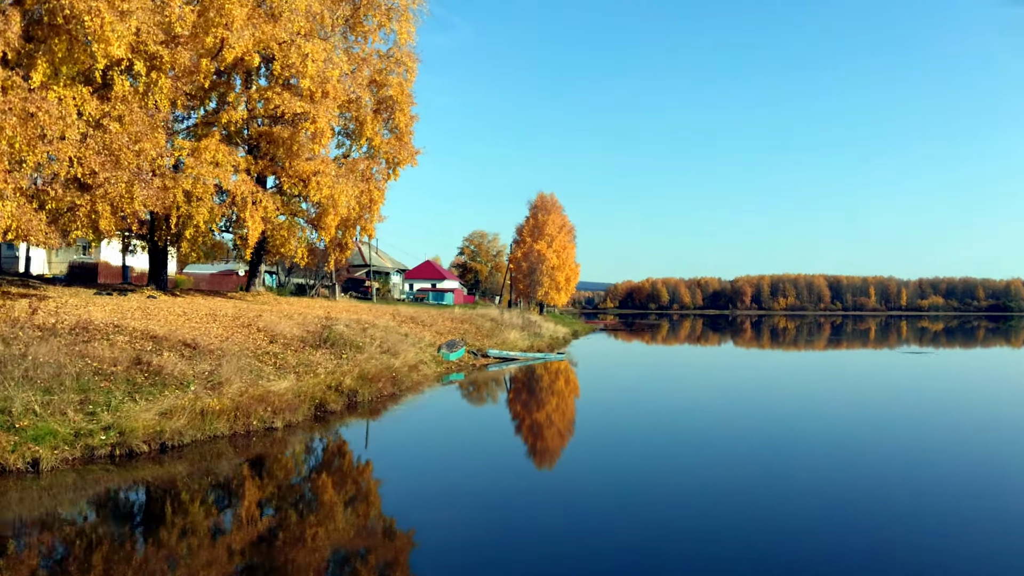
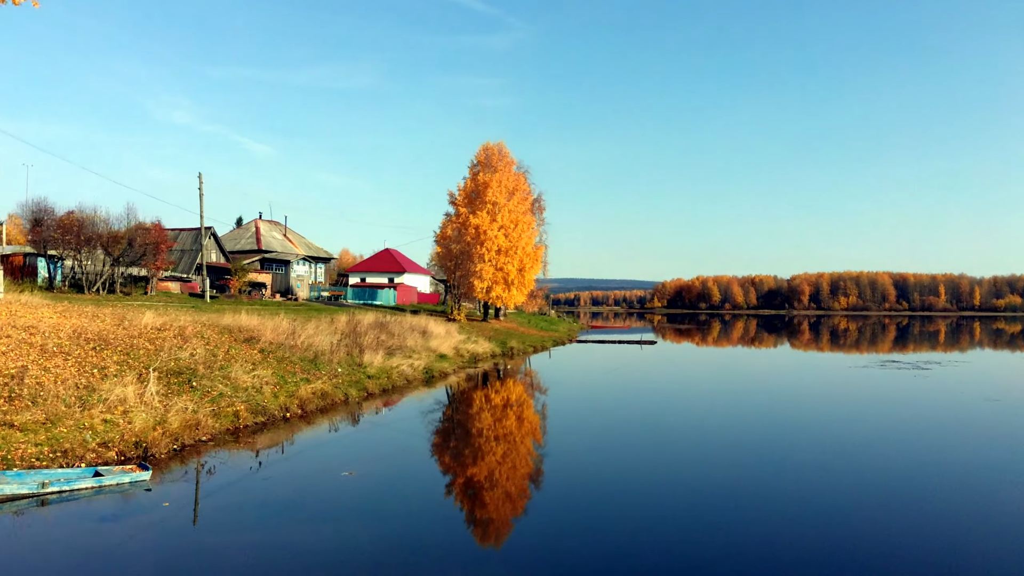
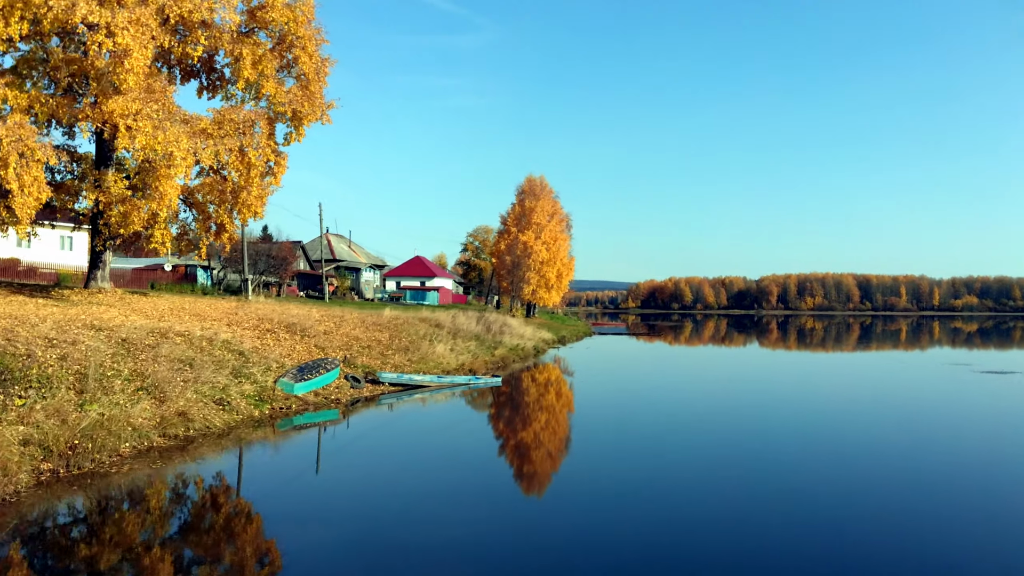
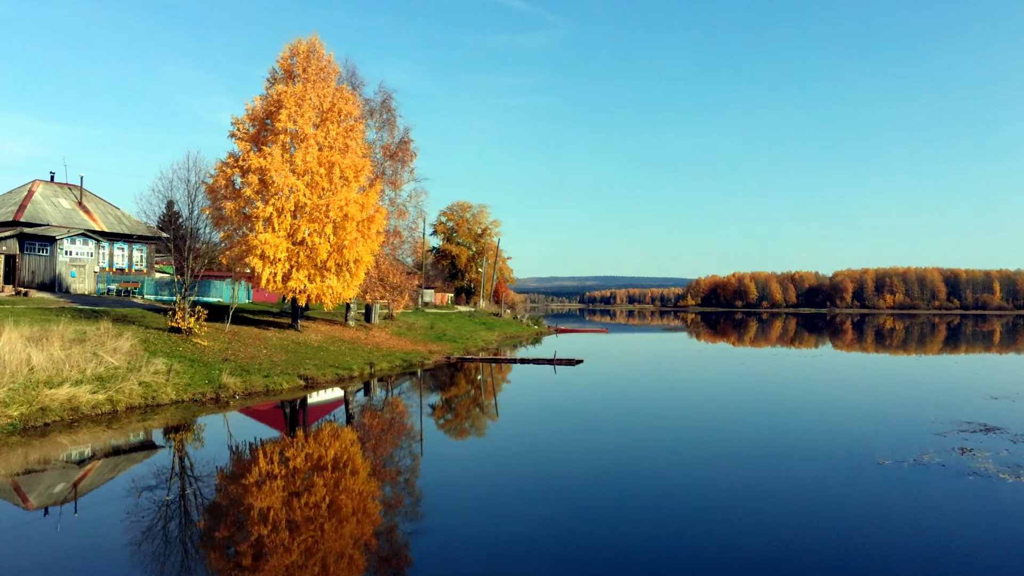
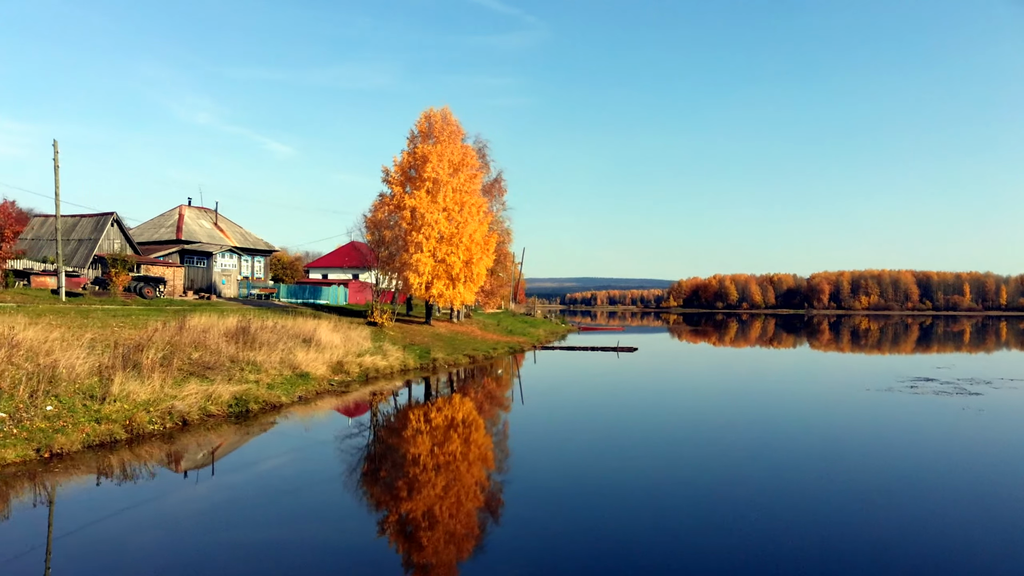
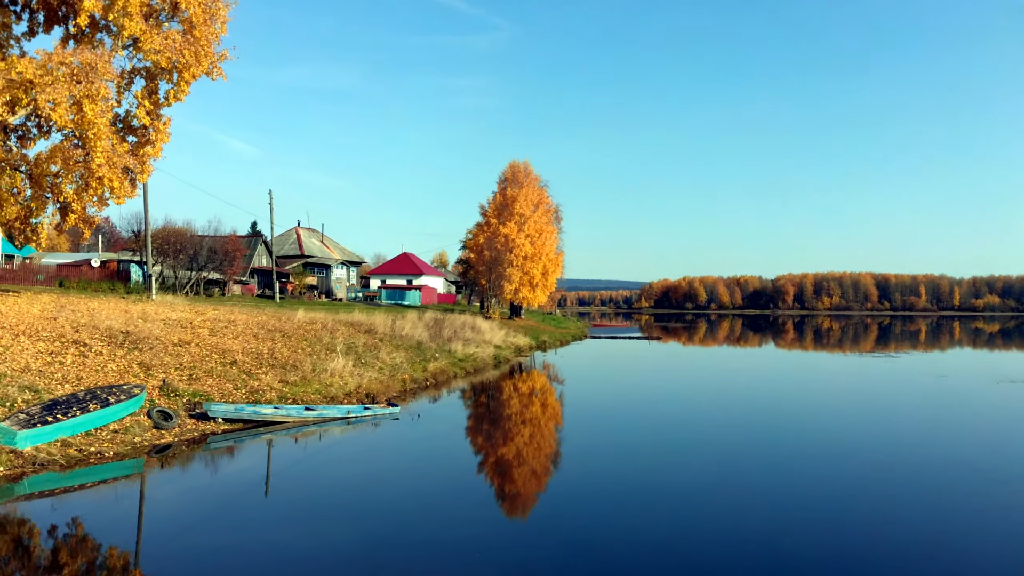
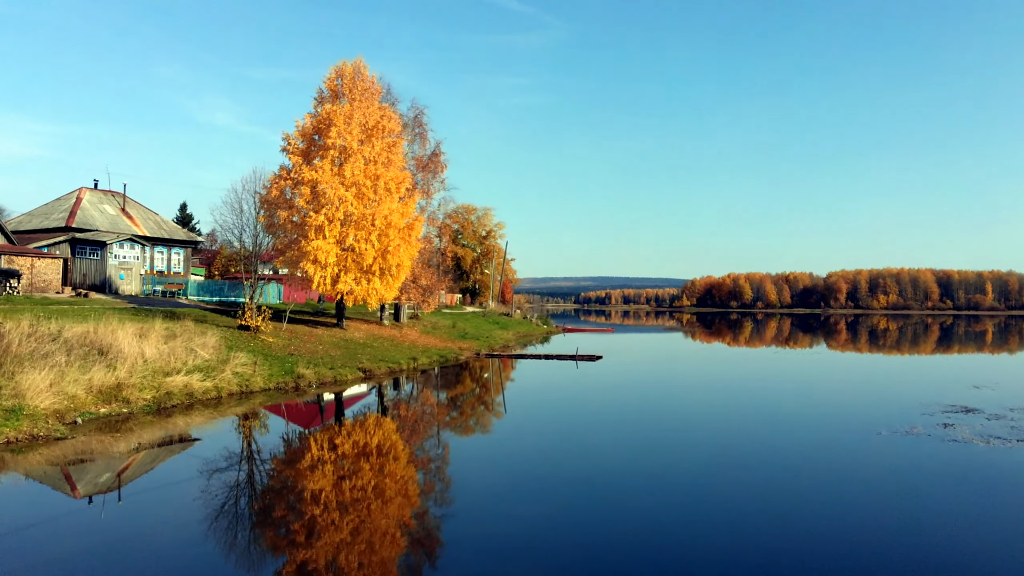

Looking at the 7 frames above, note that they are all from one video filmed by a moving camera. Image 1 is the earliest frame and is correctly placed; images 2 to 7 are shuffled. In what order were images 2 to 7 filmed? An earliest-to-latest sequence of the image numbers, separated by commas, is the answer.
3, 6, 2, 5, 7, 4
